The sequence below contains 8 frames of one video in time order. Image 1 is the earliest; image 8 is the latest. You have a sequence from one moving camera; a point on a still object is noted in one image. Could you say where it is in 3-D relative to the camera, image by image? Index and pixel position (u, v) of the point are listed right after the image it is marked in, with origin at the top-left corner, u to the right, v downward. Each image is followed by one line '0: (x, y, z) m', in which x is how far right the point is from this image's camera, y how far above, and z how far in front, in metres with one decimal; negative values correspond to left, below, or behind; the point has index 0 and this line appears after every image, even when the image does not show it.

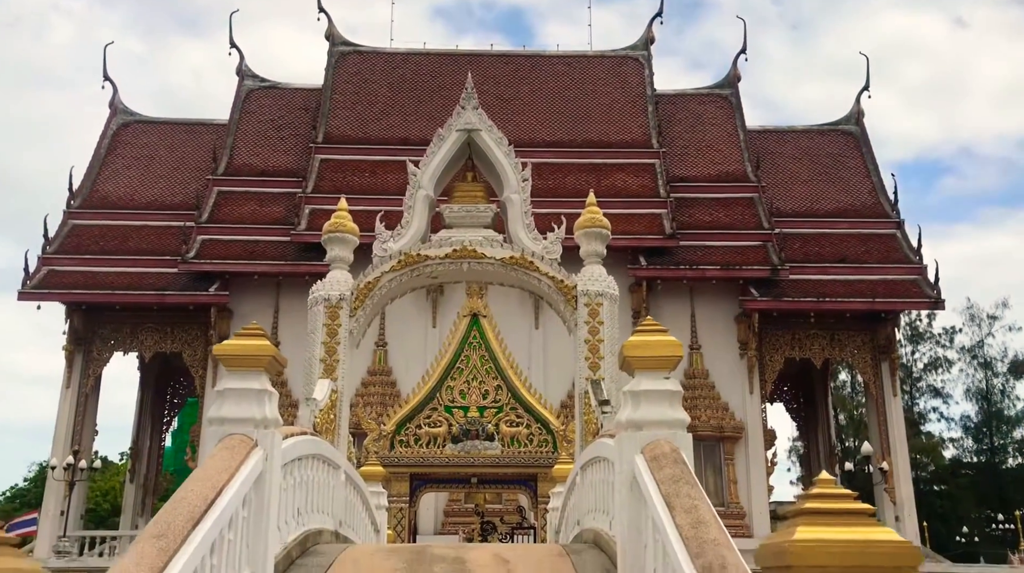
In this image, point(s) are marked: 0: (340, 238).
0: (-1.4, +0.4, +11.8) m
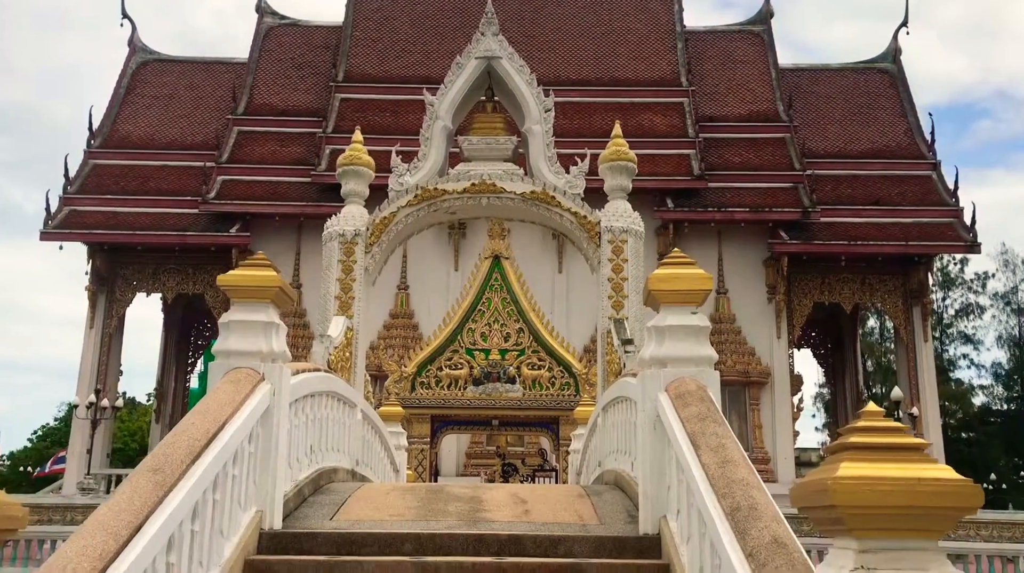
0: (-1.2, +0.9, +11.4) m
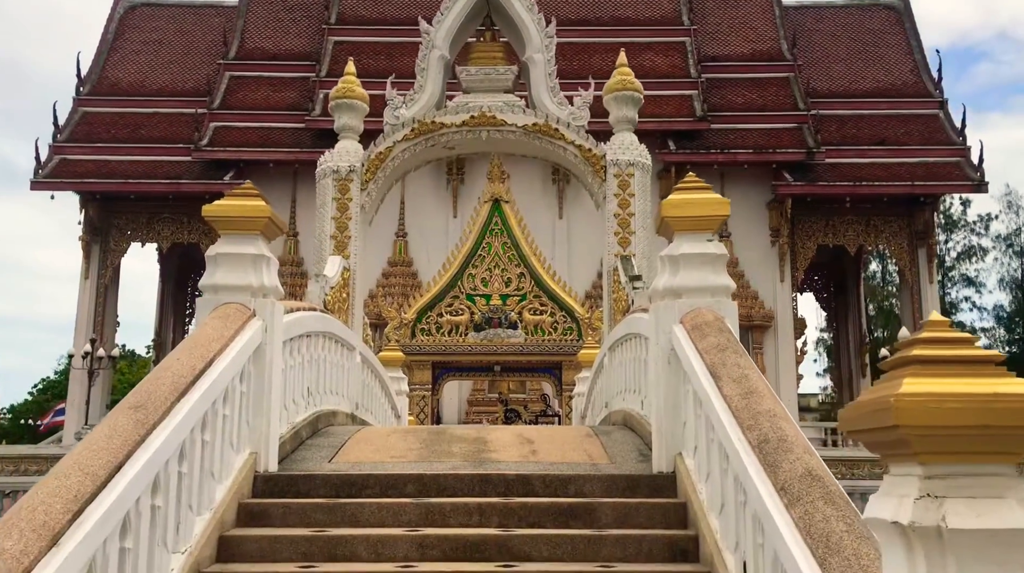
0: (-1.2, +1.4, +11.0) m
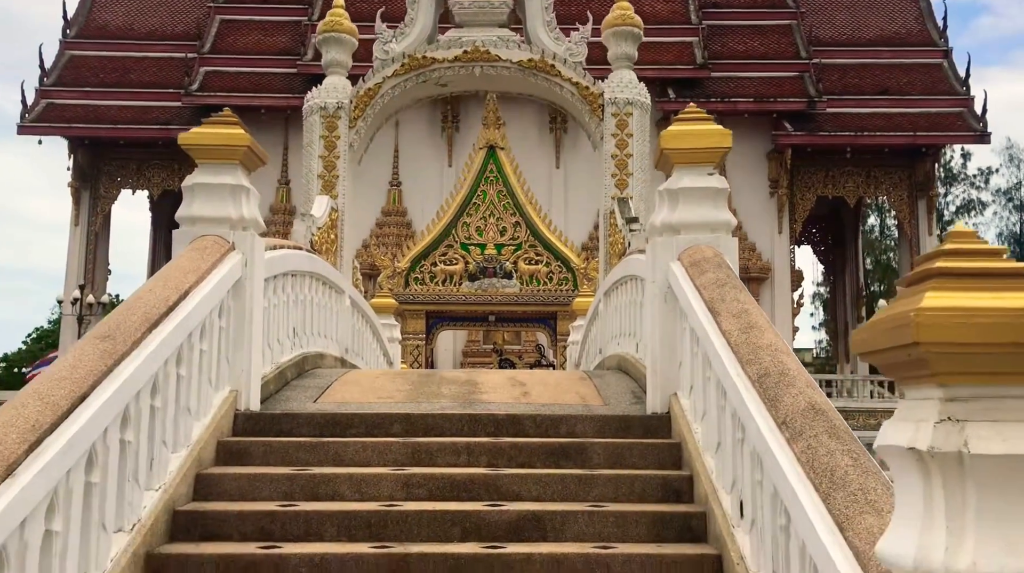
0: (-1.3, +1.8, +10.7) m
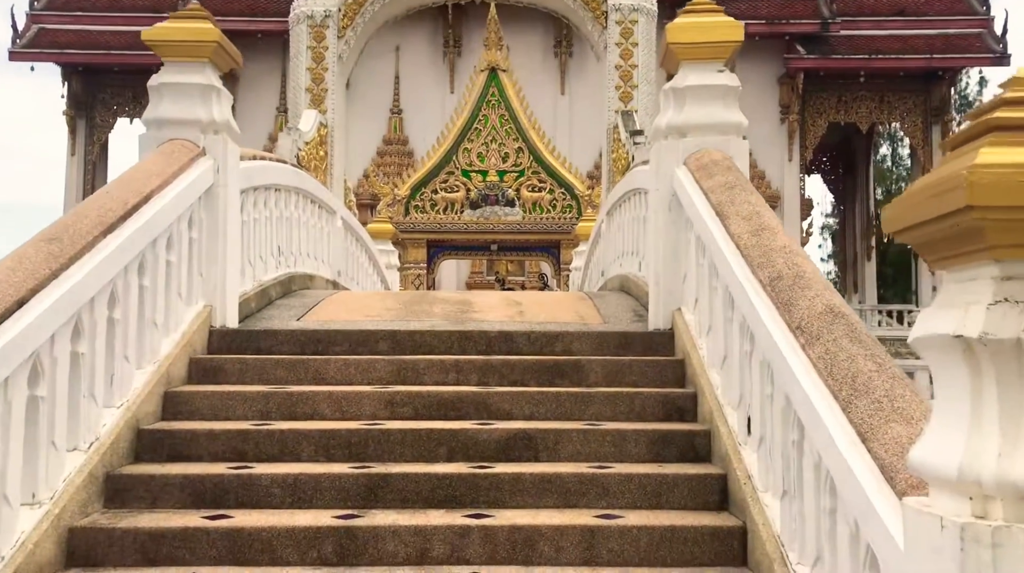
0: (-1.3, +2.4, +10.2) m
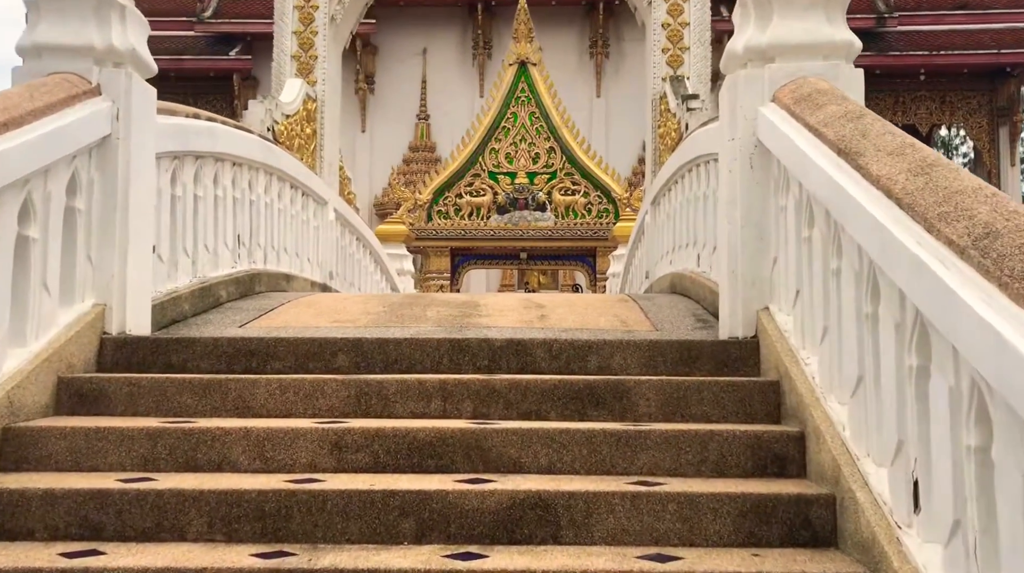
0: (-1.1, +2.3, +8.5) m
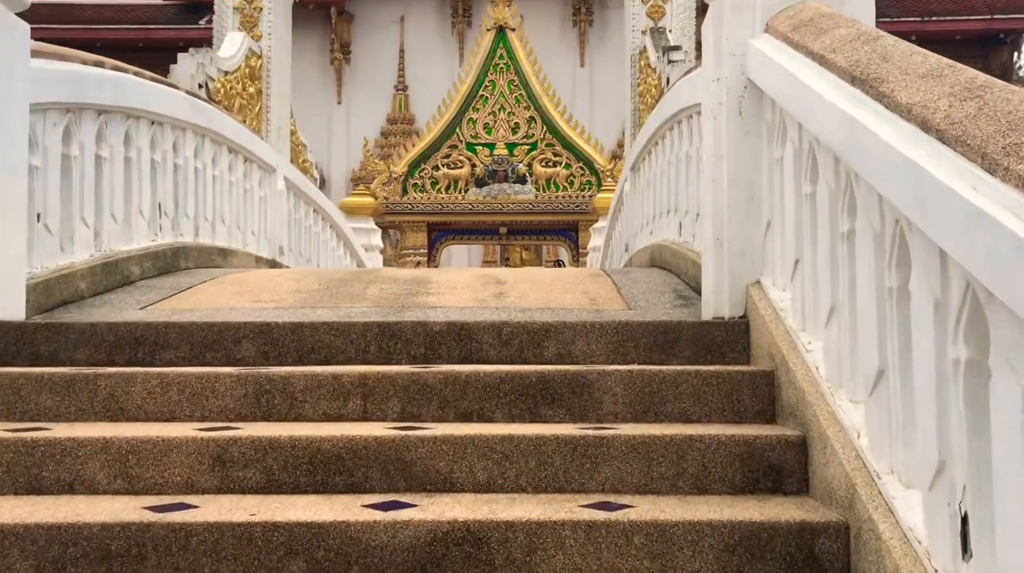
0: (-1.3, +2.5, +7.7) m
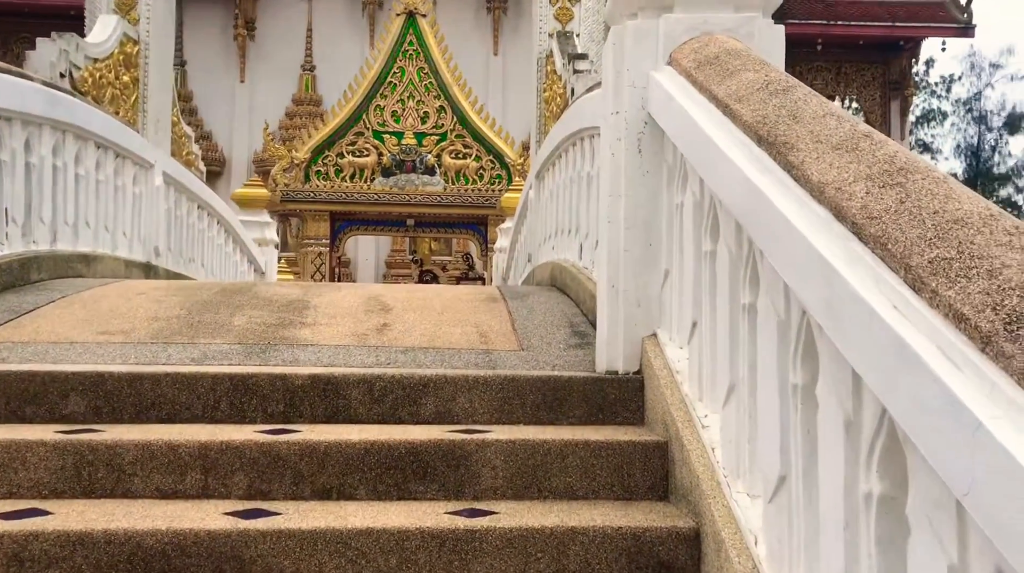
0: (-1.8, +2.4, +7.2) m
